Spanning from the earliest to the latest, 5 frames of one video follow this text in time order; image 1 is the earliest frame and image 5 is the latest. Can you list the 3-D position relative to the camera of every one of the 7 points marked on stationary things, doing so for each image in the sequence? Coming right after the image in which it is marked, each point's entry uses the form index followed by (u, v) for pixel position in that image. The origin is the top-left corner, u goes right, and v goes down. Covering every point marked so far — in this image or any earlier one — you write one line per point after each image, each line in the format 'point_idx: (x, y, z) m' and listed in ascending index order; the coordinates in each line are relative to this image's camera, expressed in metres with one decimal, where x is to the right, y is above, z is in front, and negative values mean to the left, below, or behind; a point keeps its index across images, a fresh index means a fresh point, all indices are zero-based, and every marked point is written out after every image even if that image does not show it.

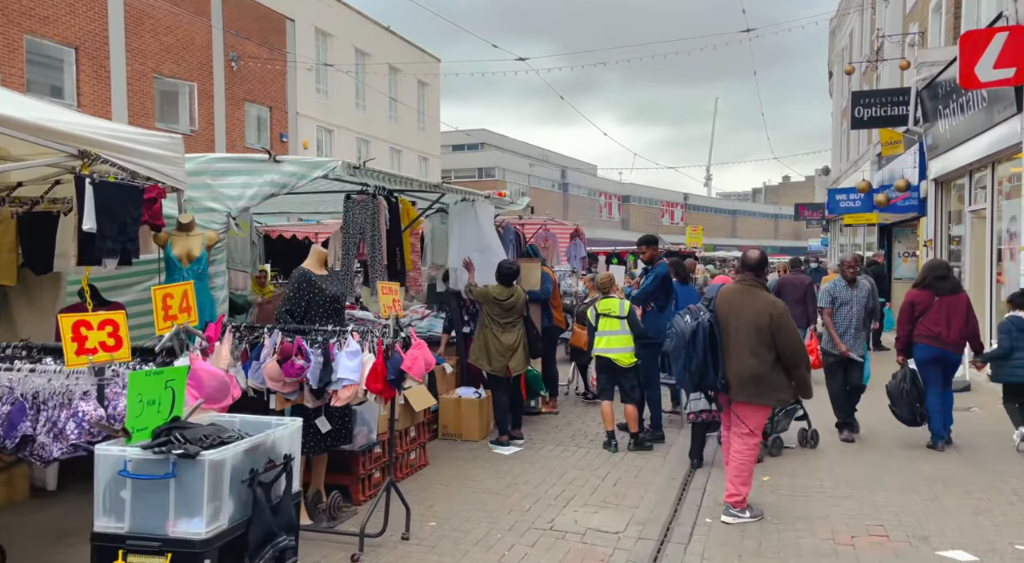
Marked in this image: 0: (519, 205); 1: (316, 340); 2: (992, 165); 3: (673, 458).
0: (+0.1, +0.9, +10.2) m
1: (-1.2, -0.3, +5.1) m
2: (+7.0, +1.7, +12.8) m
3: (+1.4, -1.6, +7.8) m
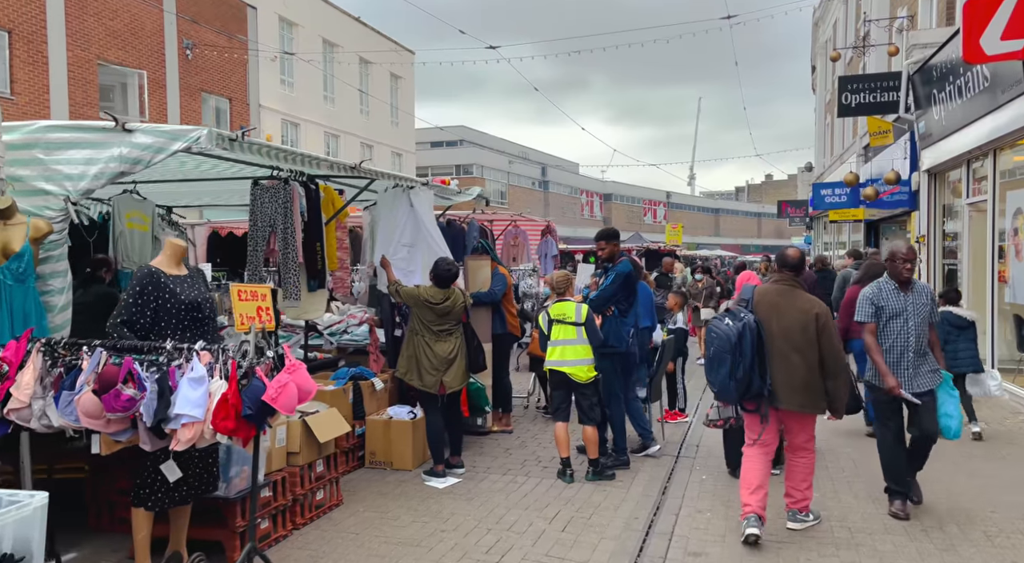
0: (-0.5, +0.9, +9.1) m
1: (-1.6, -0.3, +3.9) m
2: (+6.5, +1.7, +11.8) m
3: (+1.0, -1.6, +6.6) m
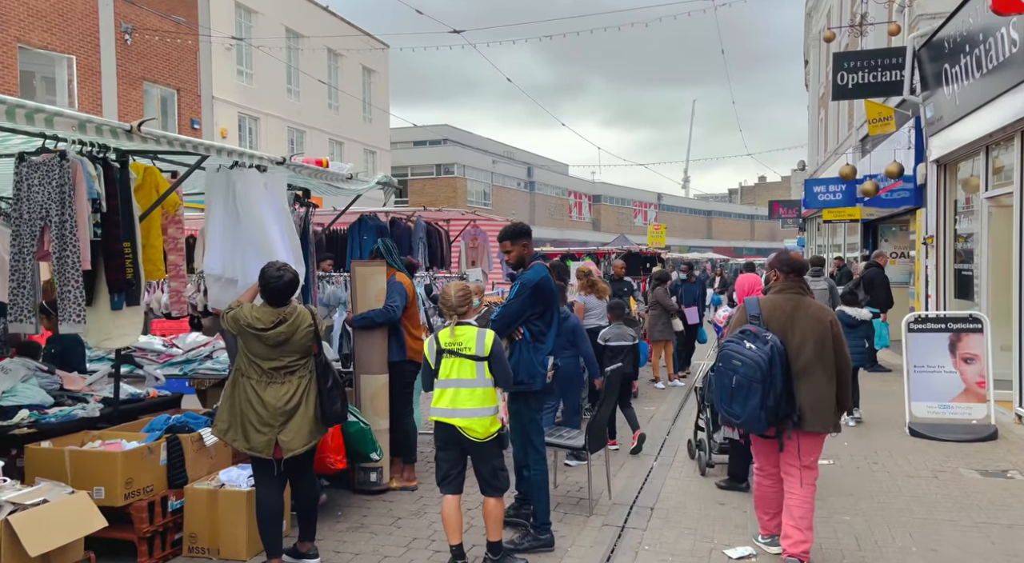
0: (-1.2, +0.8, +7.1) m
1: (-2.3, -0.4, +2.0) m
2: (+5.7, +1.6, +9.9) m
3: (+0.2, -1.7, +4.7) m
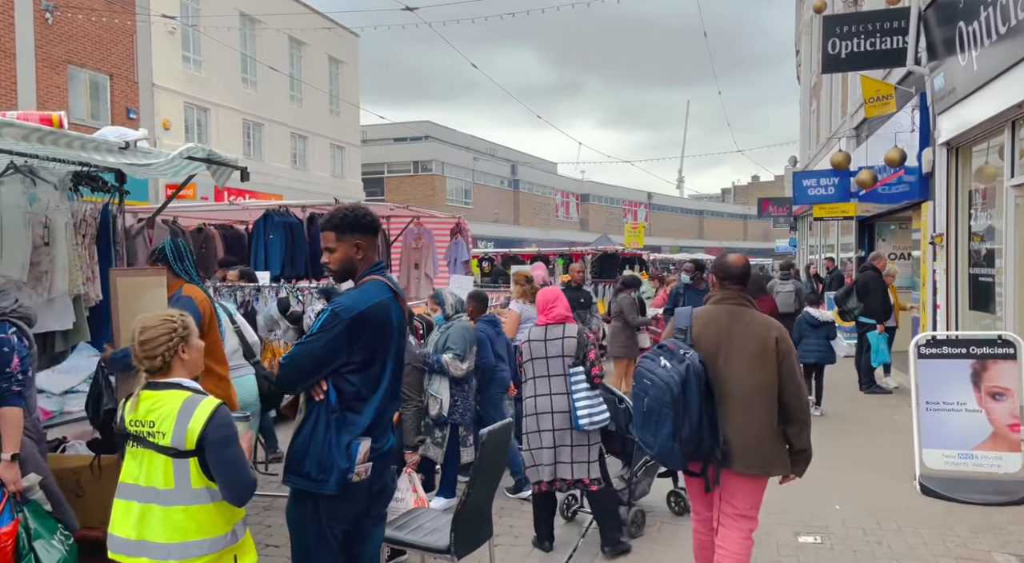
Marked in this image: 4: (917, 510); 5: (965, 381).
0: (-2.0, +0.7, +5.1) m
1: (-3.1, -0.5, -0.1) m
2: (+4.9, +1.5, +7.9) m
3: (-0.6, -1.7, +2.6) m
4: (+3.0, -1.7, +6.4) m
5: (+3.5, -0.8, +6.7) m
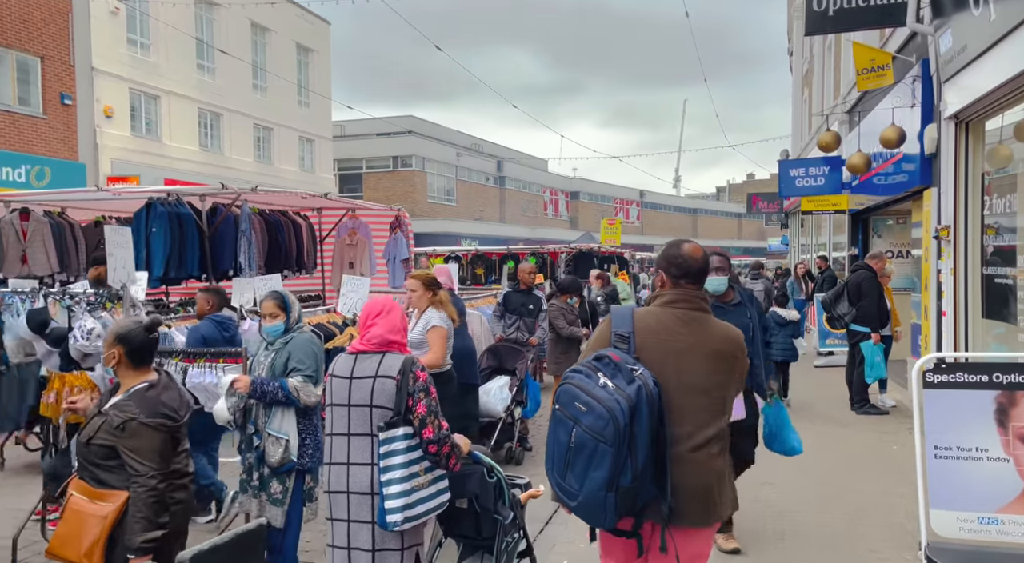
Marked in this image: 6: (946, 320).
0: (-2.8, +0.7, +3.3) m
1: (-3.8, -0.5, -1.9) m
2: (+4.1, +1.5, +6.1) m
3: (-1.3, -1.8, +0.9) m
4: (+2.2, -1.7, +4.7) m
5: (+2.7, -0.8, +4.9) m
6: (+4.3, -0.4, +8.8) m
